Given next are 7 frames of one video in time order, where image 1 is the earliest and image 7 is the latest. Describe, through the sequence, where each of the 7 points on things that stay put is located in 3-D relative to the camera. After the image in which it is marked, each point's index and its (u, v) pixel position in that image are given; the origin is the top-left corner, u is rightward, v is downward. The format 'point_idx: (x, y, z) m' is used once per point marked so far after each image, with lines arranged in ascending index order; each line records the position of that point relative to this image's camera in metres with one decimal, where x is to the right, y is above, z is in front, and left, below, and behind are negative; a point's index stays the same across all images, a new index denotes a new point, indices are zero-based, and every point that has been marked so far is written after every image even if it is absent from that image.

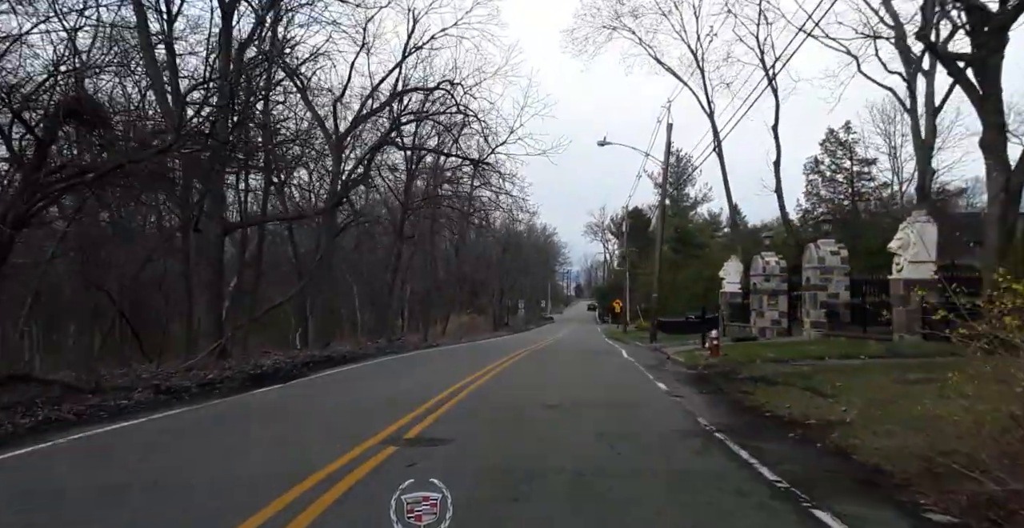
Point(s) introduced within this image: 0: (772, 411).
0: (+4.0, -2.3, +8.9) m
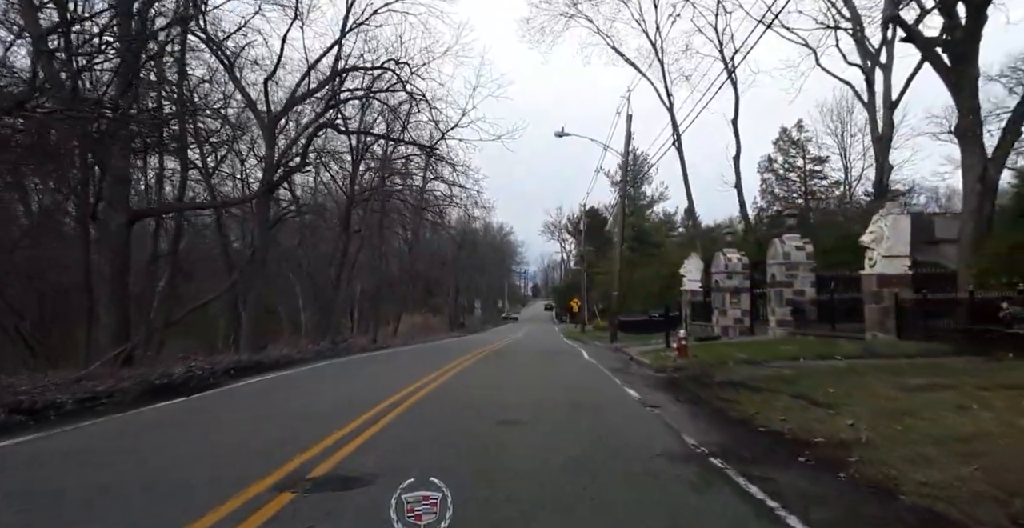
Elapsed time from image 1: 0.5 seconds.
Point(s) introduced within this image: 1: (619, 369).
0: (+3.3, -2.1, +7.6) m
1: (+3.3, -3.2, +17.7) m
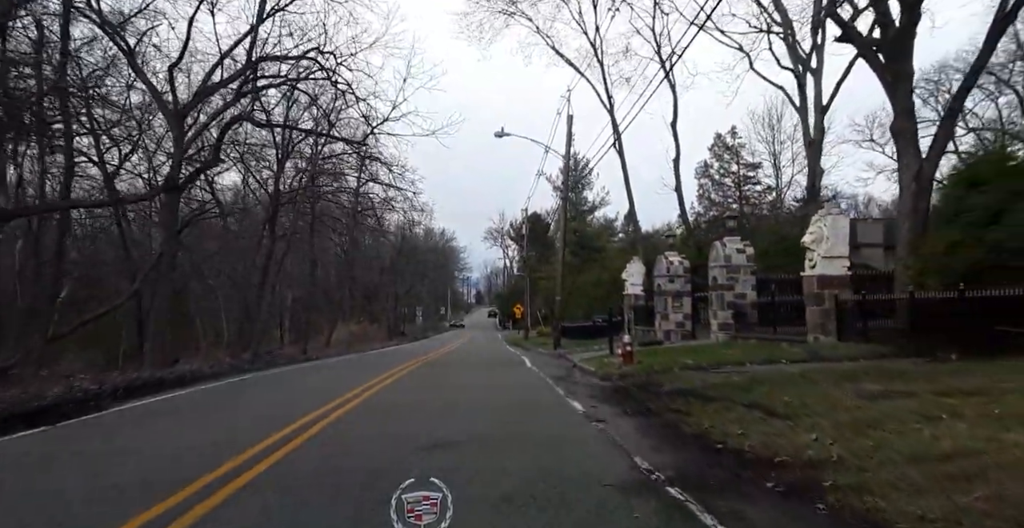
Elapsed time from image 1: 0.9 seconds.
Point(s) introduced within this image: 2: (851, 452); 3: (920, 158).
0: (+2.5, -2.1, +6.8) m
1: (+1.5, -3.3, +16.9) m
2: (+3.3, -1.8, +5.6) m
3: (+10.0, +2.6, +14.3) m
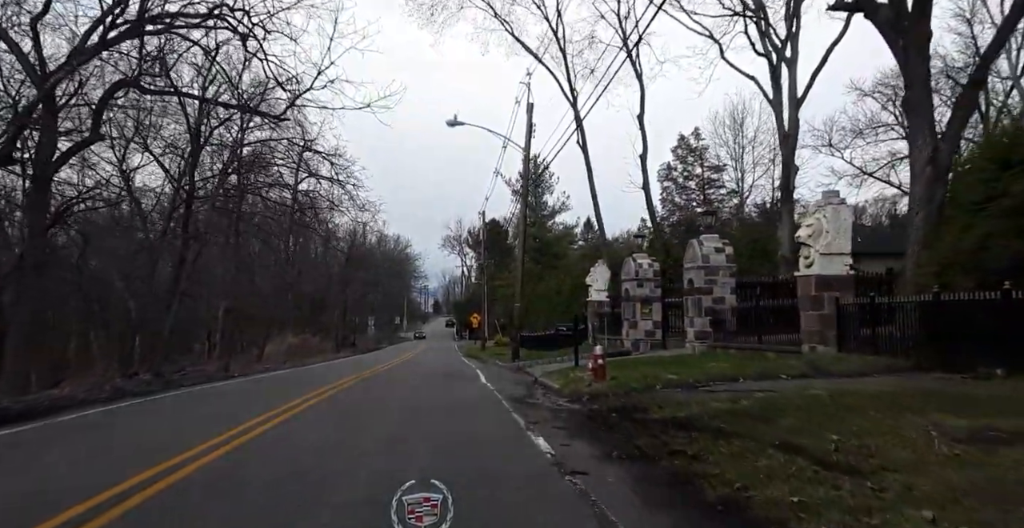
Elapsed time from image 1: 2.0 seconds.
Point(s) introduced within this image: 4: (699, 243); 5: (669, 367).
0: (+2.0, -1.9, +4.3) m
1: (+0.3, -3.2, +14.3) m
2: (+2.9, -1.6, +3.1) m
3: (+9.0, +2.7, +12.3) m
4: (+6.3, +0.7, +19.5) m
5: (+3.8, -2.5, +13.9) m
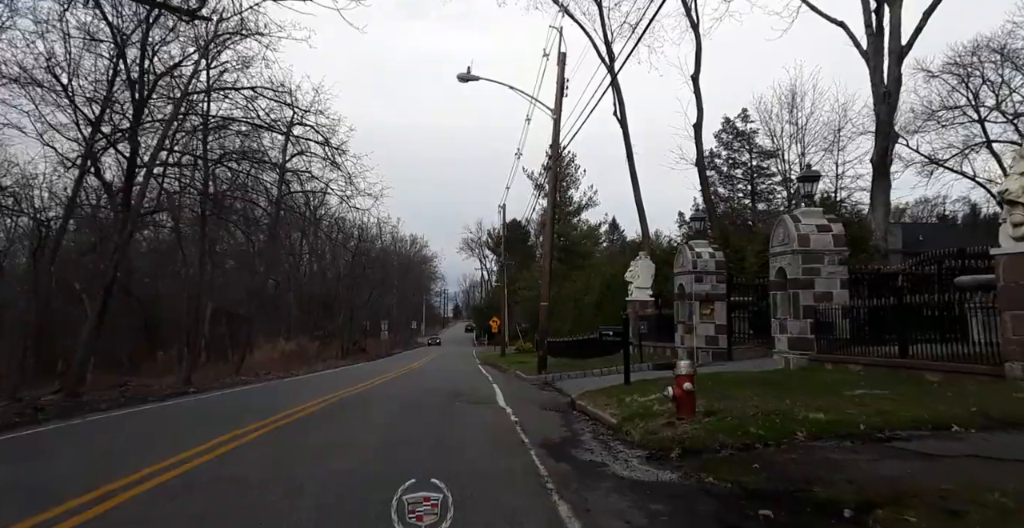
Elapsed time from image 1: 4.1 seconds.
0: (+2.1, -1.3, -0.7) m
1: (+0.8, -2.8, +9.3) m
2: (+3.0, -1.1, -1.9) m
3: (+9.4, +3.1, +7.1) m
4: (+7.0, +1.1, +14.4) m
5: (+4.3, -2.0, +8.9) m
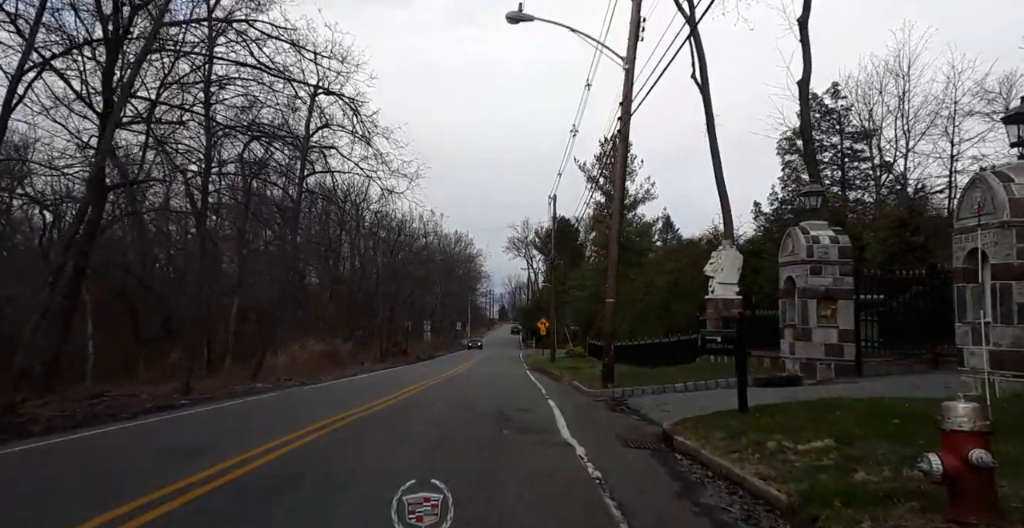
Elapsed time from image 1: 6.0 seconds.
0: (+2.2, -0.9, -4.8) m
1: (+1.6, -2.3, +5.2) m
2: (+2.9, -0.6, -6.1) m
3: (+10.1, +3.5, +2.4) m
4: (+8.3, +1.5, +9.8) m
5: (+5.1, -1.6, +4.5) m
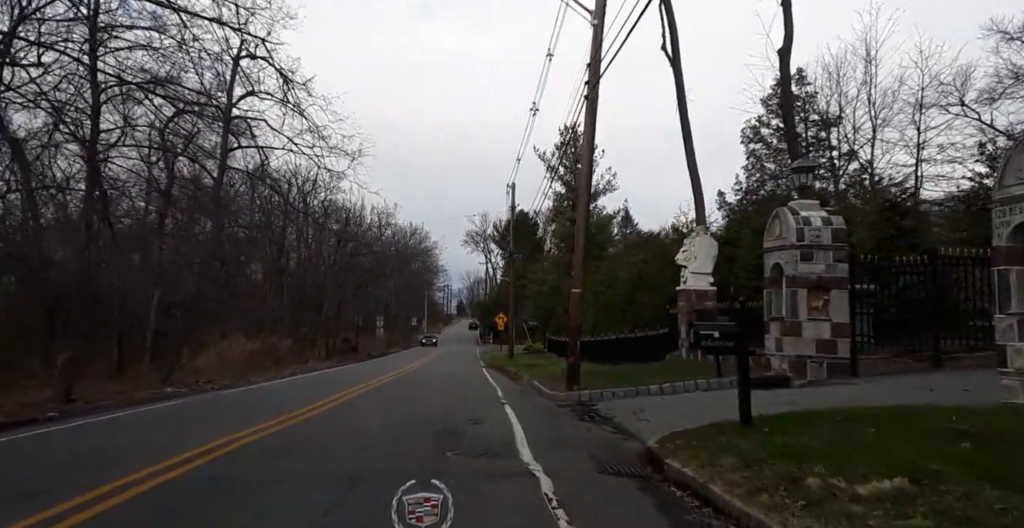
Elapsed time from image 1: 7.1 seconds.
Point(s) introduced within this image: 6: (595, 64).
0: (+2.5, -0.7, -7.0) m
1: (+1.2, -2.0, +3.0) m
2: (+3.4, -0.4, -8.2) m
3: (+9.9, +3.8, +0.7) m
4: (+7.6, +1.8, +8.0) m
5: (+4.8, -1.3, +2.5) m
6: (+2.3, +5.5, +16.1) m
